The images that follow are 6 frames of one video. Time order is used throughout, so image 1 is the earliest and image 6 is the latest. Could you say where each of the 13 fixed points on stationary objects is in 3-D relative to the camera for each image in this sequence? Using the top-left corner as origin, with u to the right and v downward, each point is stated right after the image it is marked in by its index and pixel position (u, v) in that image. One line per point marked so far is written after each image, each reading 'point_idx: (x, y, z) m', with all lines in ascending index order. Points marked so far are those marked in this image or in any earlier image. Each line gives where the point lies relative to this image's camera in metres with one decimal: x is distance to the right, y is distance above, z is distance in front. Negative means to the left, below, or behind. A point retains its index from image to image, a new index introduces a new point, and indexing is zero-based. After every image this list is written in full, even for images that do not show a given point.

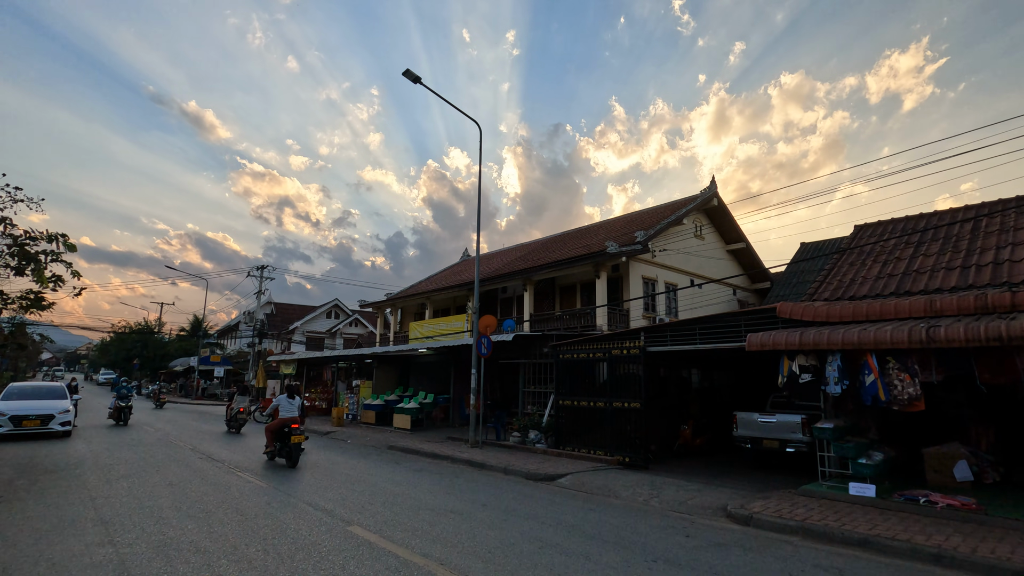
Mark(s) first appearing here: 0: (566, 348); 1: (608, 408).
0: (+1.3, -1.4, +13.4) m
1: (+2.1, -2.7, +12.2) m
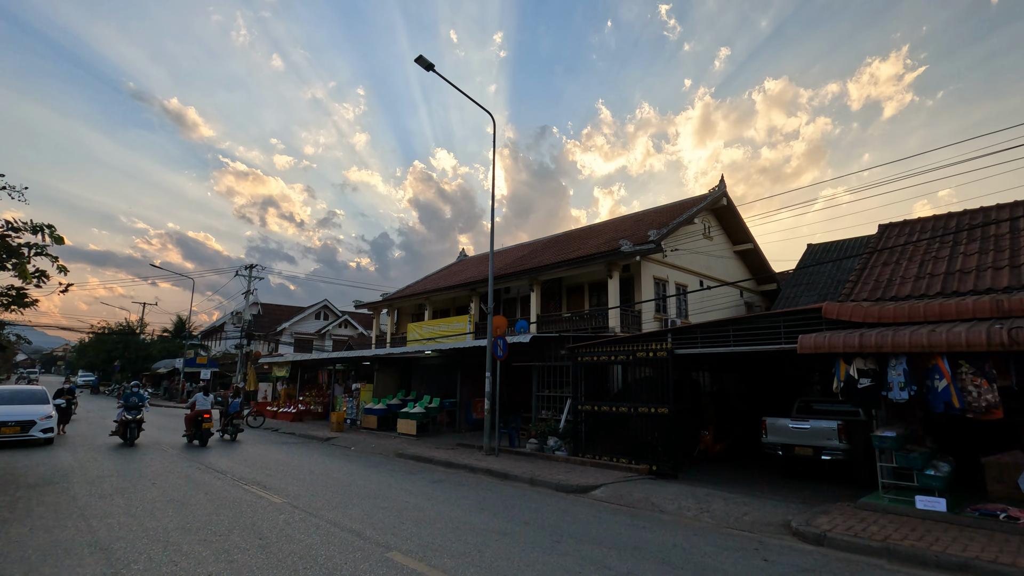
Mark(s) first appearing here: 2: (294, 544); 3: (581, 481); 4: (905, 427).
0: (+1.7, -1.4, +12.8) m
1: (+2.5, -2.7, +11.6) m
2: (-2.2, -2.6, +5.5) m
3: (+1.2, -3.2, +9.3) m
4: (+5.5, -1.9, +7.7) m
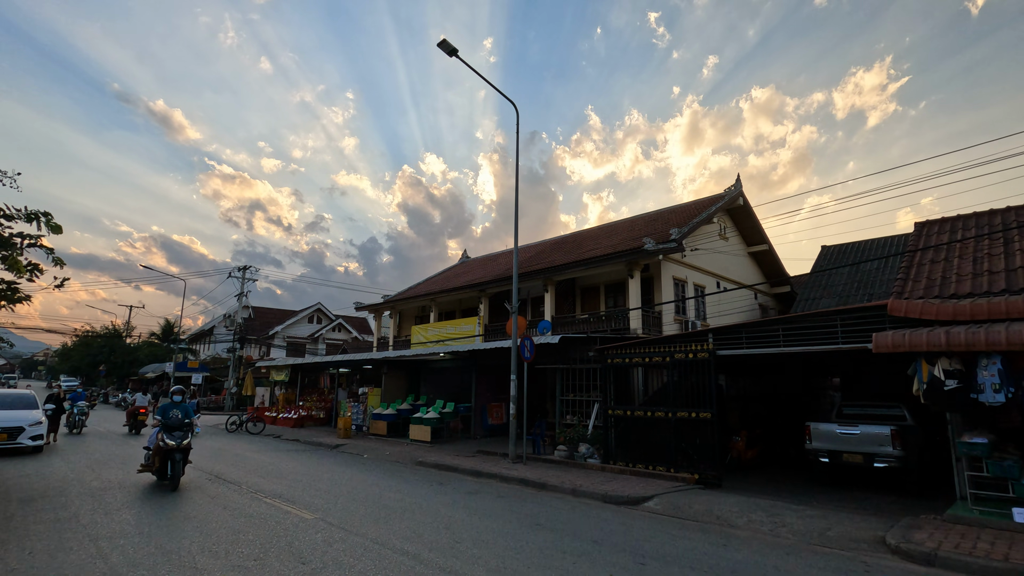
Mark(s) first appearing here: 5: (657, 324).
0: (+2.3, -1.4, +12.1) m
1: (+3.1, -2.6, +11.0) m
2: (-1.4, -2.4, +4.8) m
3: (+1.9, -3.2, +8.6) m
4: (+6.2, -1.9, +7.1) m
5: (+4.4, -1.1, +16.9) m
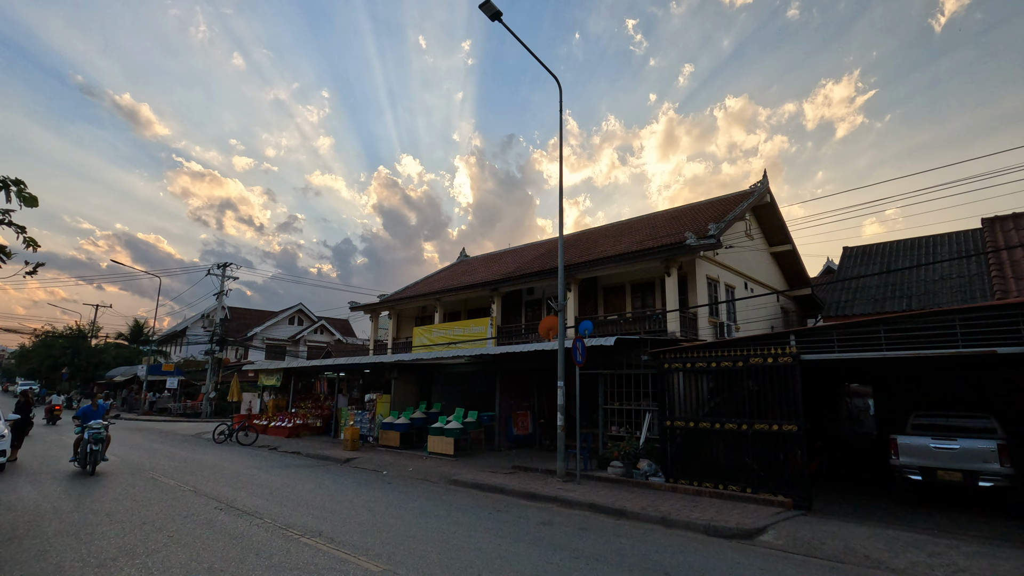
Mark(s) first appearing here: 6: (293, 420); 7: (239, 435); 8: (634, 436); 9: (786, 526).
0: (+3.2, -1.3, +10.8) m
1: (+4.1, -2.5, +9.7) m
2: (-0.2, -2.3, +3.3) m
3: (+2.9, -3.1, +7.3) m
4: (+7.3, -1.8, +6.0) m
5: (+5.1, -1.1, +15.7) m
6: (-7.3, -4.4, +18.3) m
7: (-8.6, -4.6, +17.3) m
8: (+2.5, -3.1, +11.4) m
9: (+3.5, -3.0, +7.0) m
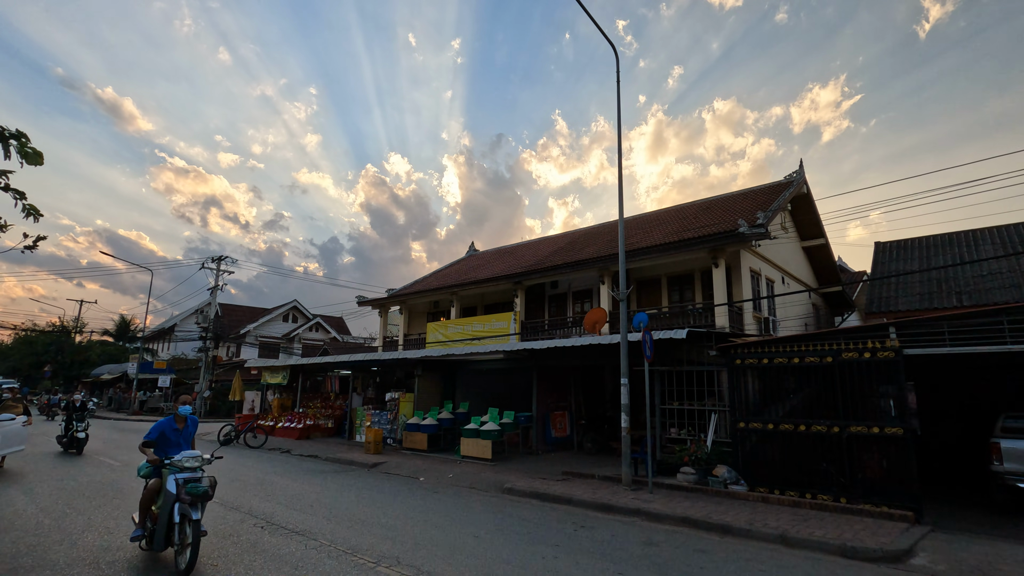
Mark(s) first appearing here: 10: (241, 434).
0: (+4.2, -1.1, +9.8) m
1: (+5.1, -2.3, +8.7) m
2: (+1.0, -2.0, +2.2) m
3: (+4.0, -2.8, +6.2) m
4: (+8.4, -1.6, +5.1) m
5: (+6.0, -0.9, +14.7) m
6: (-6.4, -4.1, +17.0) m
7: (-7.7, -4.3, +16.0) m
8: (+3.5, -2.8, +10.4) m
9: (+4.6, -2.8, +6.0) m
10: (-7.8, -4.2, +16.0) m
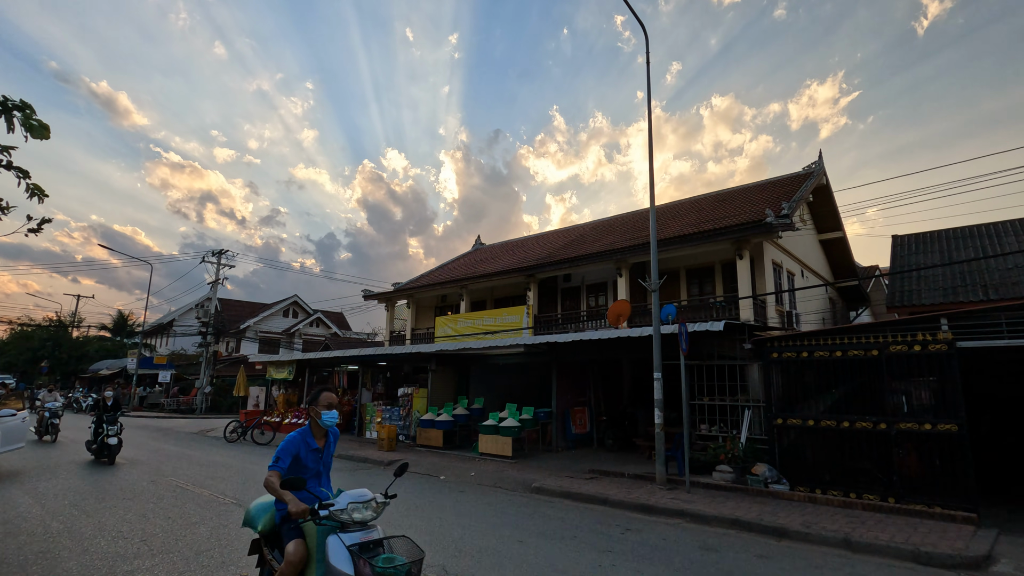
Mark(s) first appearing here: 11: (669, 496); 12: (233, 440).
0: (+4.7, -0.9, +9.4) m
1: (+5.6, -2.2, +8.3) m
2: (+1.5, -1.9, +1.8) m
3: (+4.5, -2.7, +5.8) m
4: (+8.9, -1.5, +4.7) m
5: (+6.5, -0.7, +14.3) m
6: (-6.0, -3.9, +16.6) m
7: (-7.3, -4.1, +15.6) m
8: (+4.0, -2.7, +9.9) m
9: (+5.1, -2.7, +5.6) m
10: (-7.4, -4.0, +15.5) m
11: (+2.3, -3.1, +8.1) m
12: (-7.8, -4.3, +15.4) m
